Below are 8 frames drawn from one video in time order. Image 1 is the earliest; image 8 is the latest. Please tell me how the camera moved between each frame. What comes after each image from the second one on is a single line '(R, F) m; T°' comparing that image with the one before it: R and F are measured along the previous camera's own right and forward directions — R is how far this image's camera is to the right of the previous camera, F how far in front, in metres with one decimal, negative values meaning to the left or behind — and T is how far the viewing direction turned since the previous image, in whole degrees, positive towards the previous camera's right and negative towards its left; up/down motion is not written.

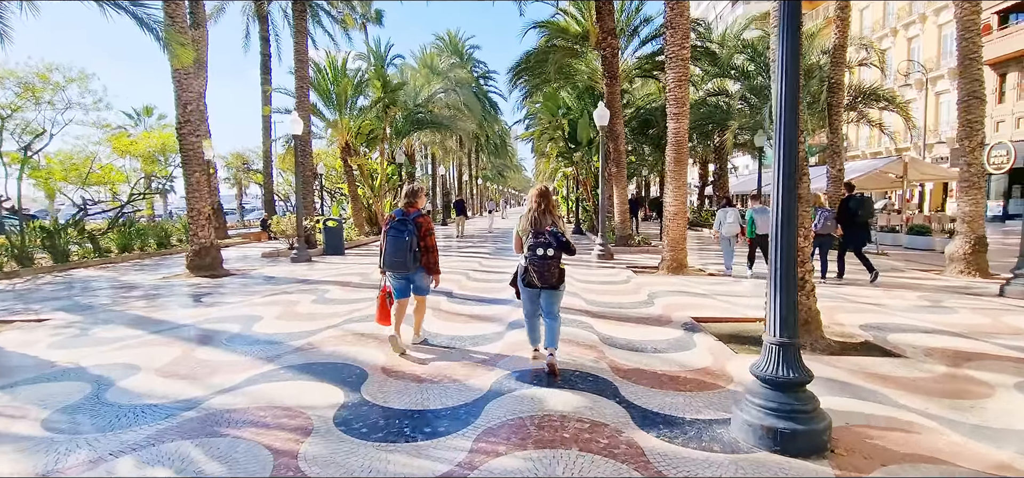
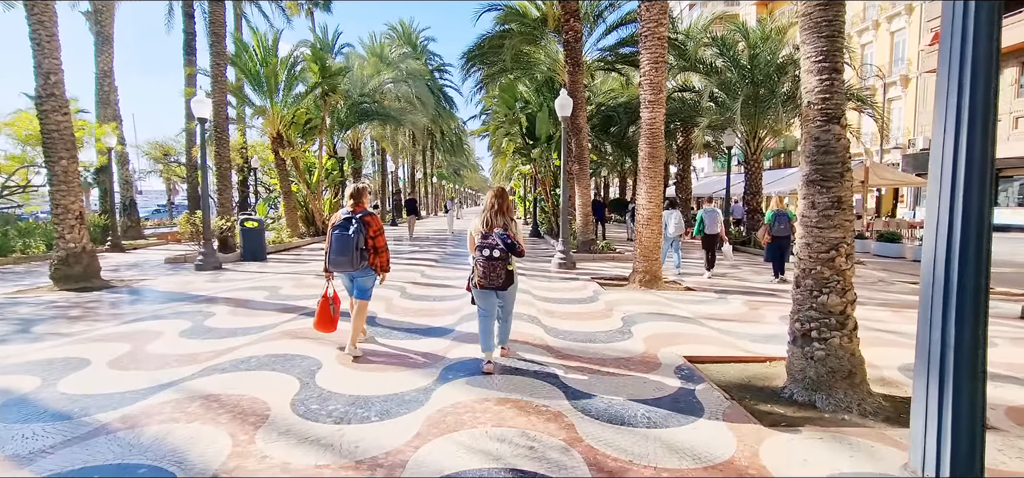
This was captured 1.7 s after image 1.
(+0.2, +1.7) m; +5°
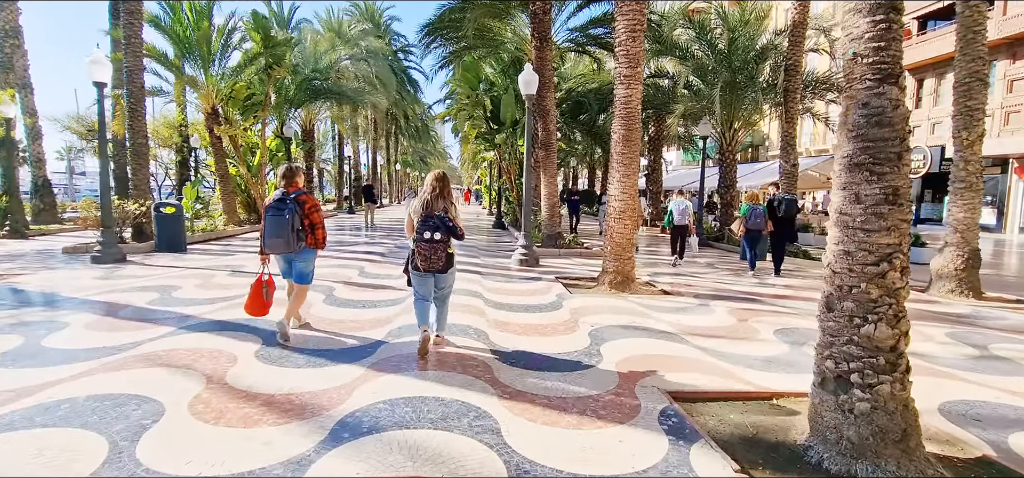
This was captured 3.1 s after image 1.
(+0.2, +1.2) m; +3°
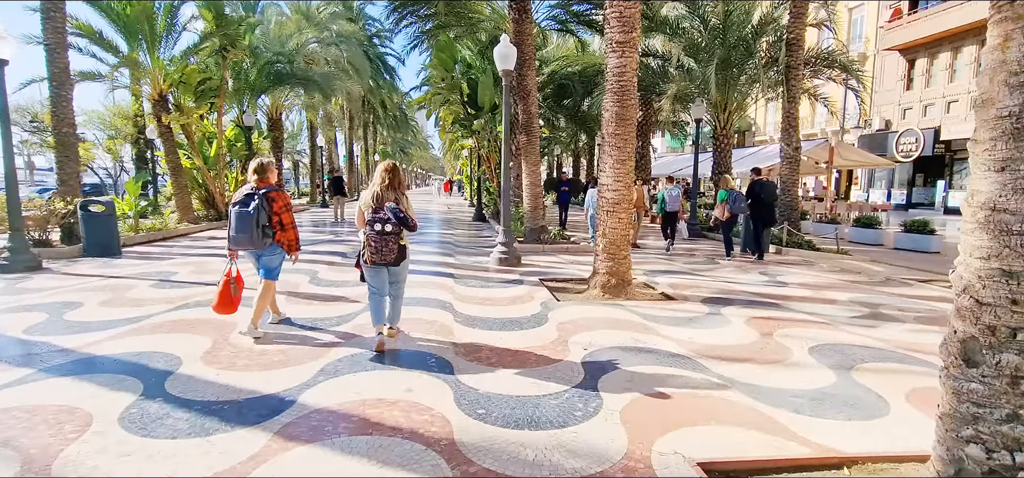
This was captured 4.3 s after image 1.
(+0.1, +1.2) m; +2°
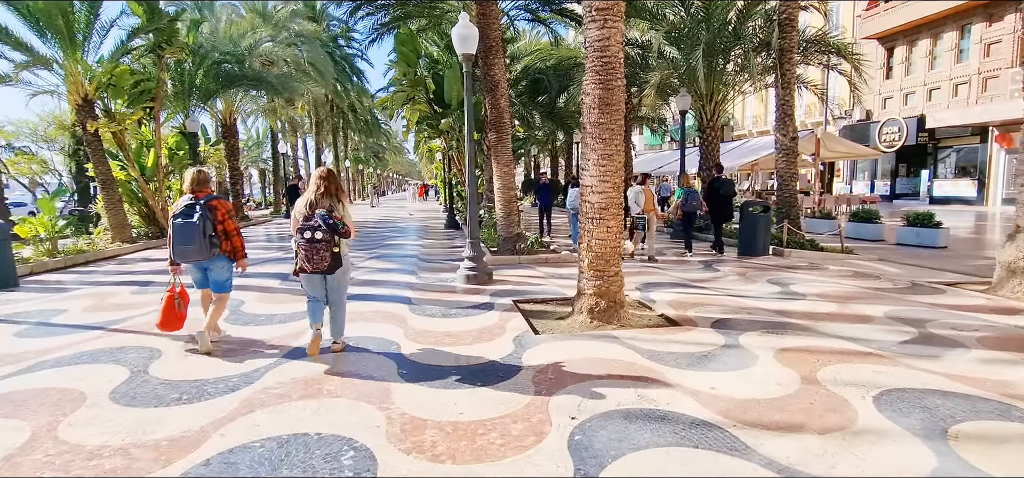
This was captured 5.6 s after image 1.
(+0.2, +1.3) m; +2°
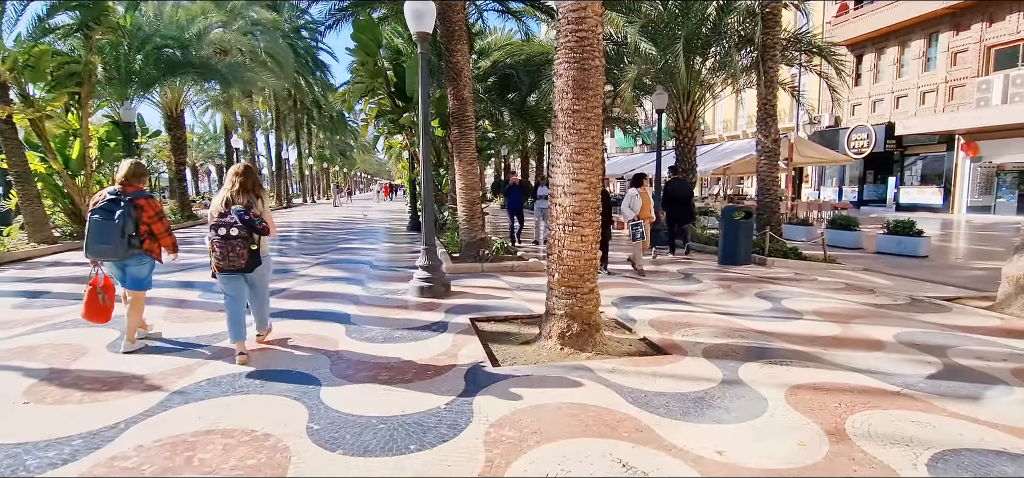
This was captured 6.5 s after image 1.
(+0.1, +0.9) m; +3°
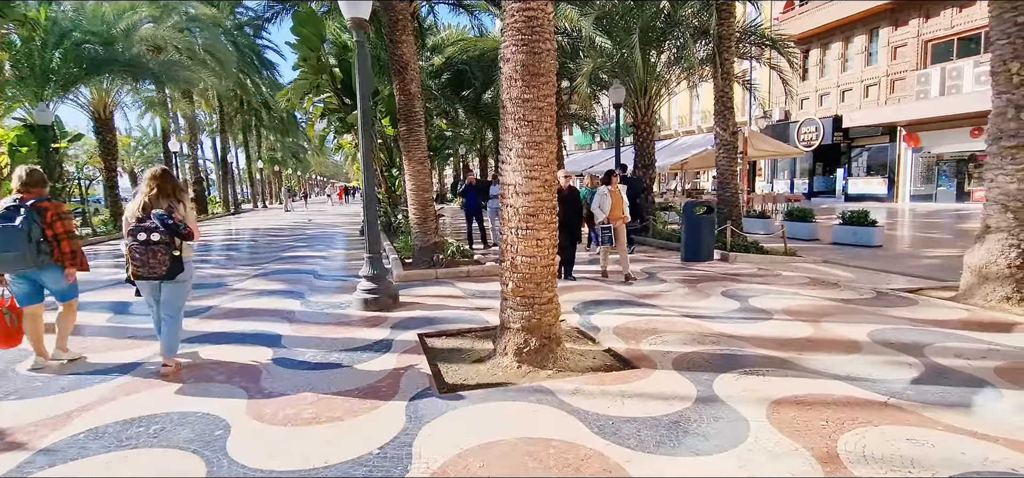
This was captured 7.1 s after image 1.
(+0.1, +0.5) m; +4°
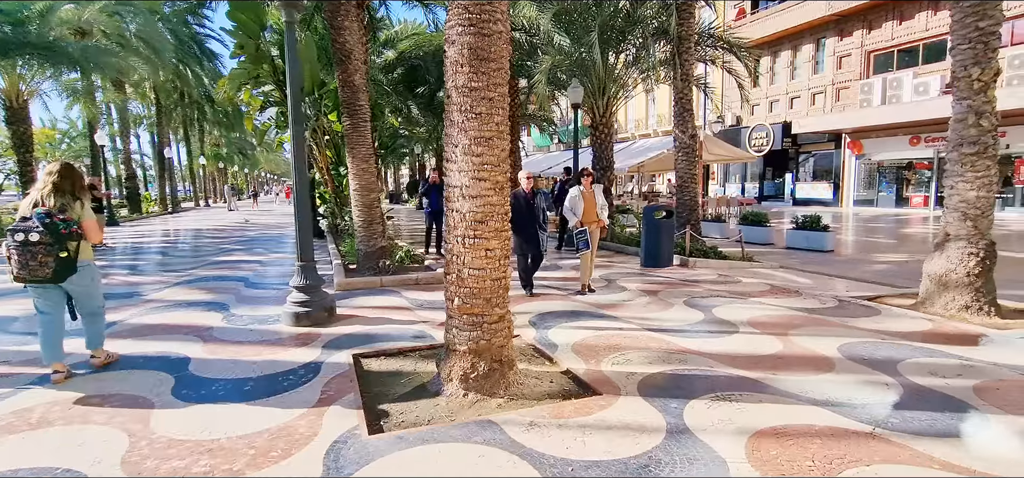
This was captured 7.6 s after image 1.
(+0.1, +0.5) m; +5°
